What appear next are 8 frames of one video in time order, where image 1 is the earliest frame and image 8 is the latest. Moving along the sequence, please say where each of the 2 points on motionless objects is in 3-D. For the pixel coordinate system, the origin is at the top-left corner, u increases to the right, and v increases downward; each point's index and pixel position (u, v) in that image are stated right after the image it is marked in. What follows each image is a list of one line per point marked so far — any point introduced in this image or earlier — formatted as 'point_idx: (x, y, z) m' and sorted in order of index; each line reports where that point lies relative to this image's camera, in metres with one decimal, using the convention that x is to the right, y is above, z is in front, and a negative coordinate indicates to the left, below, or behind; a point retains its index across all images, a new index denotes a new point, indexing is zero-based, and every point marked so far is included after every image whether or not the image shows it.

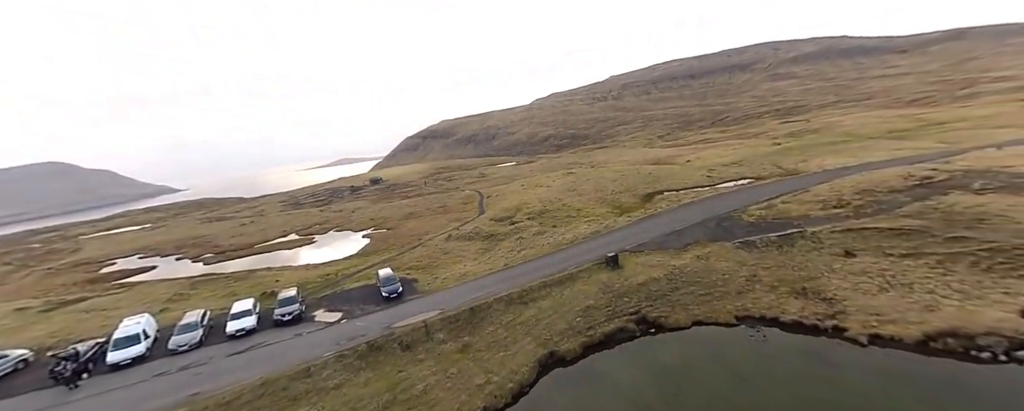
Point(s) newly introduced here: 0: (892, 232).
0: (+23.0, -1.8, +19.4) m
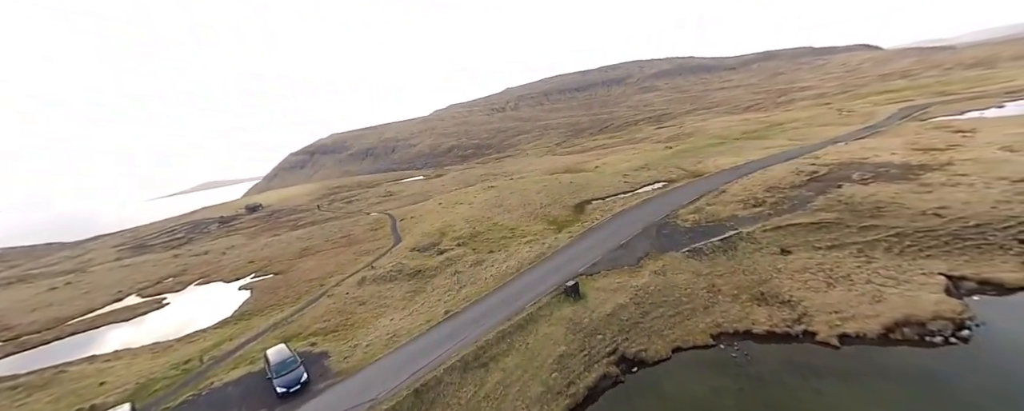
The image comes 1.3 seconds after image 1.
0: (+19.8, -1.5, +21.3) m
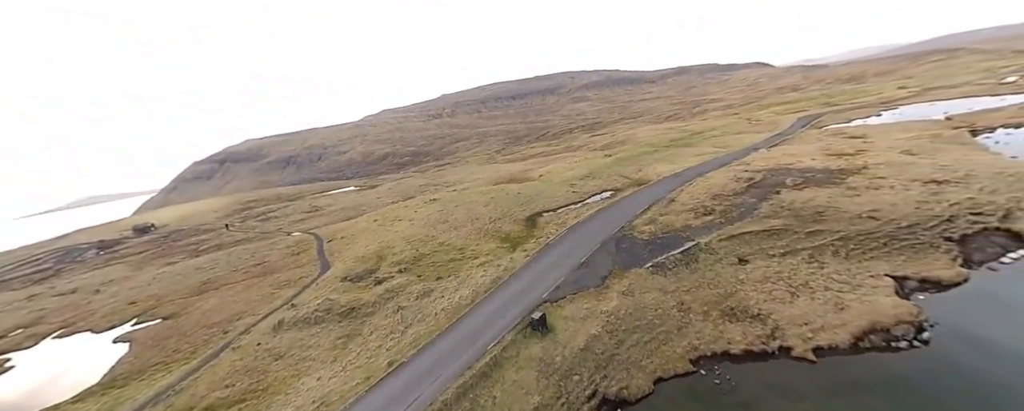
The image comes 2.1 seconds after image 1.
0: (+16.9, -1.9, +21.8) m
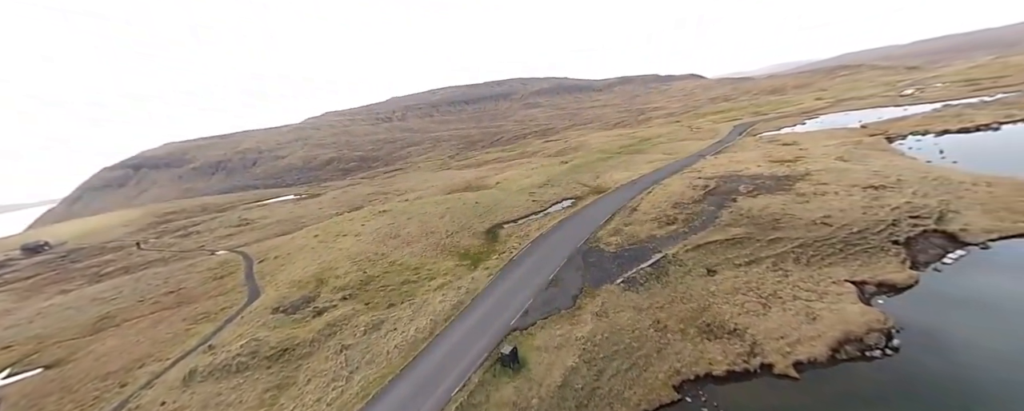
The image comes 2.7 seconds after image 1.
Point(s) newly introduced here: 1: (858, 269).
0: (+14.5, -2.4, +21.8) m
1: (+19.1, -3.6, +18.1) m
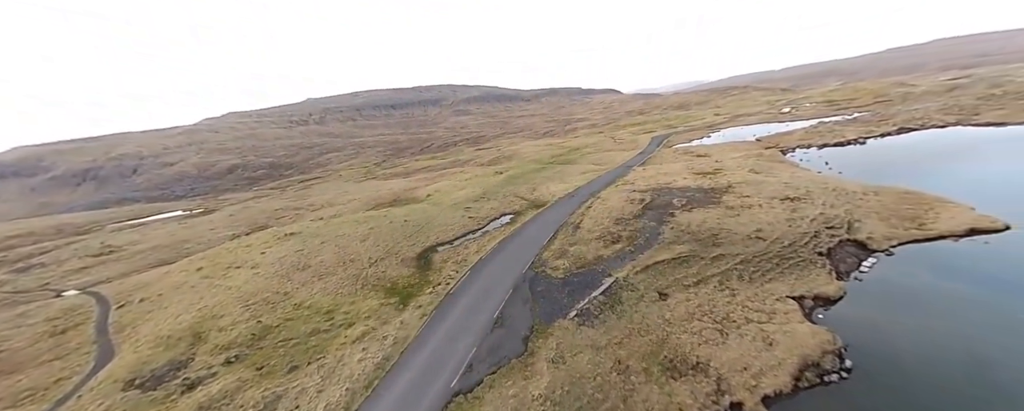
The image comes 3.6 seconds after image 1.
0: (+10.7, -3.6, +21.3) m
1: (+15.9, -4.4, +18.6) m
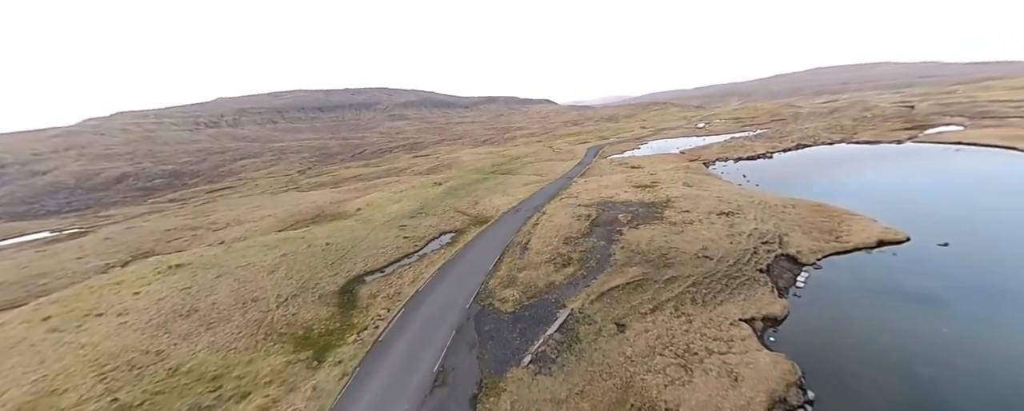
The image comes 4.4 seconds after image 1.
0: (+7.3, -4.9, +20.2) m
1: (+13.0, -5.5, +18.5) m
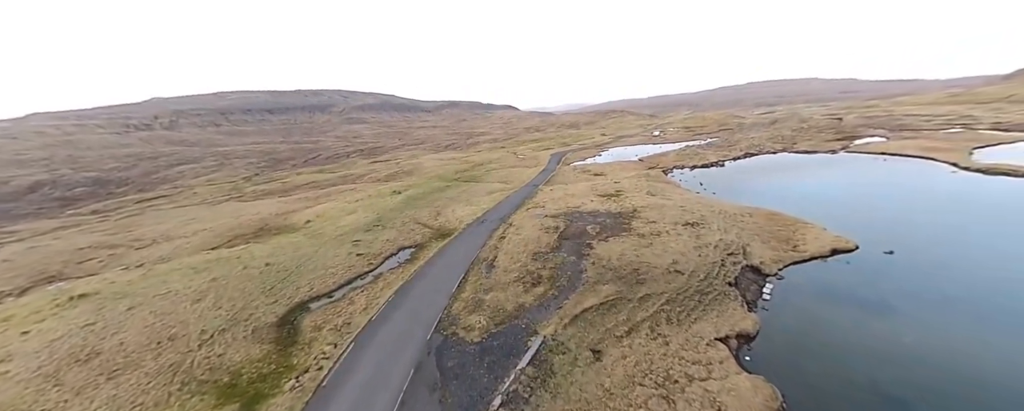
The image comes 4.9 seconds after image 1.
0: (+5.4, -5.8, +19.1) m
1: (+11.2, -6.4, +18.0) m
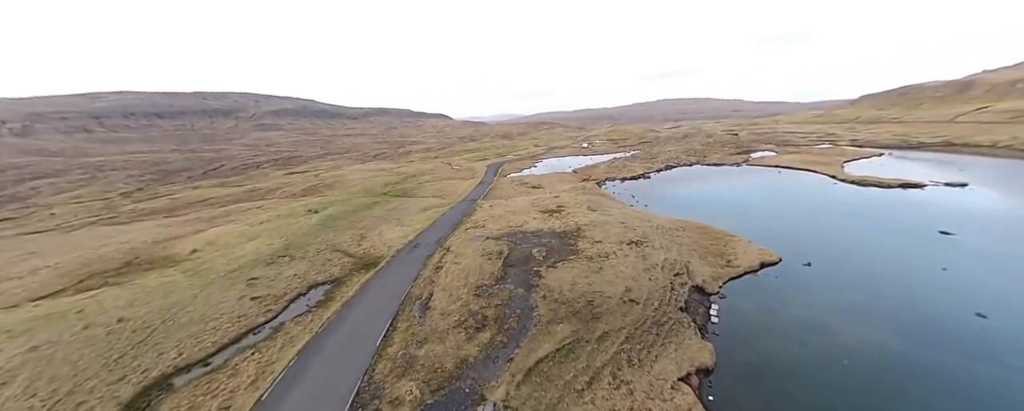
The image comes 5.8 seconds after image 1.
0: (+2.4, -7.3, +16.6) m
1: (+8.4, -7.7, +16.7) m
